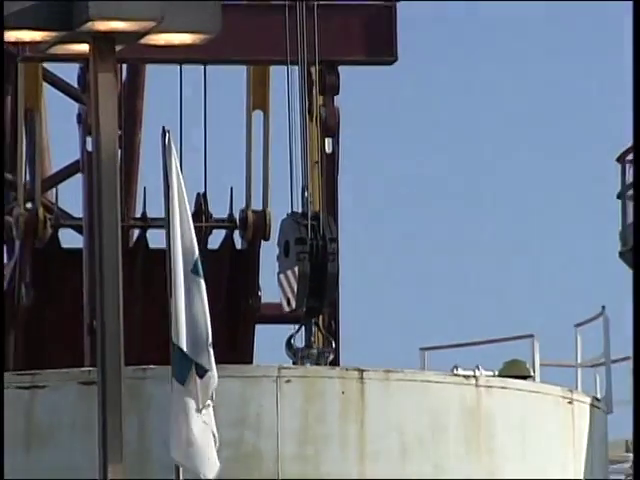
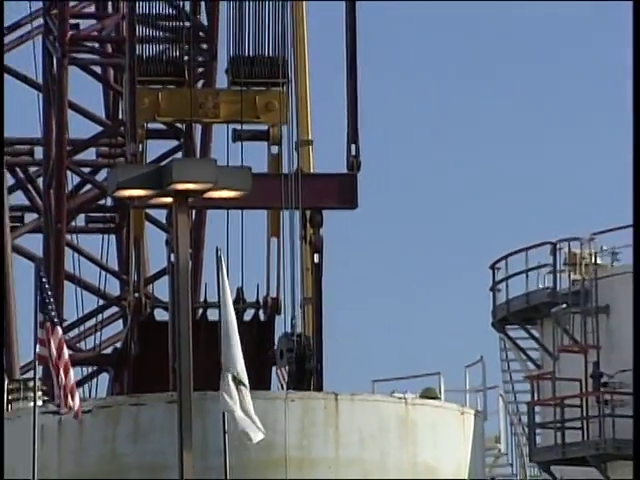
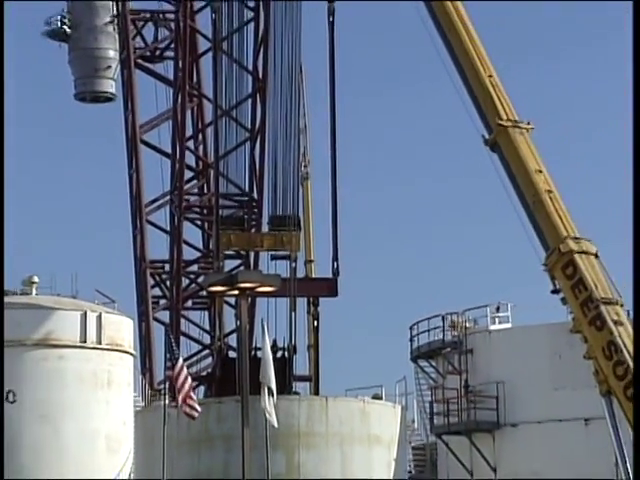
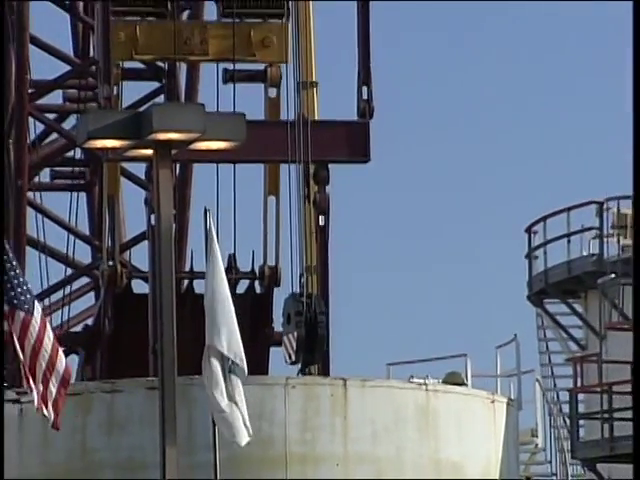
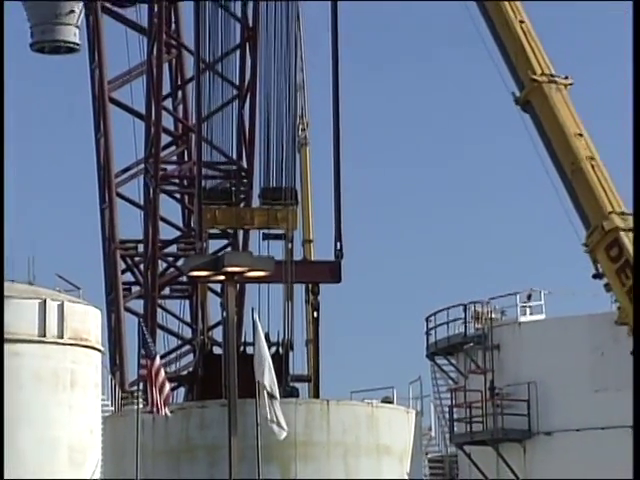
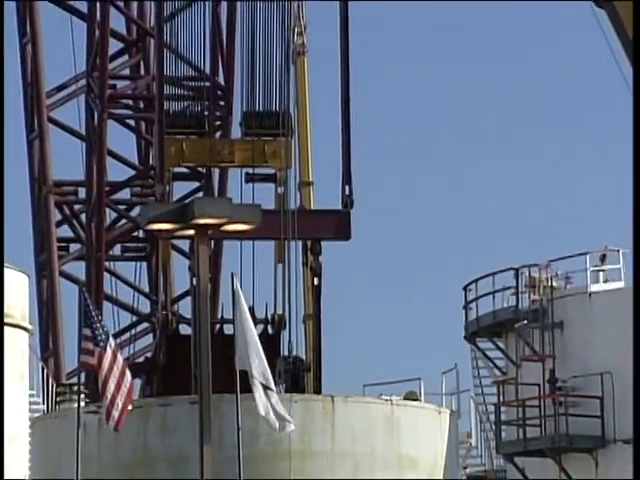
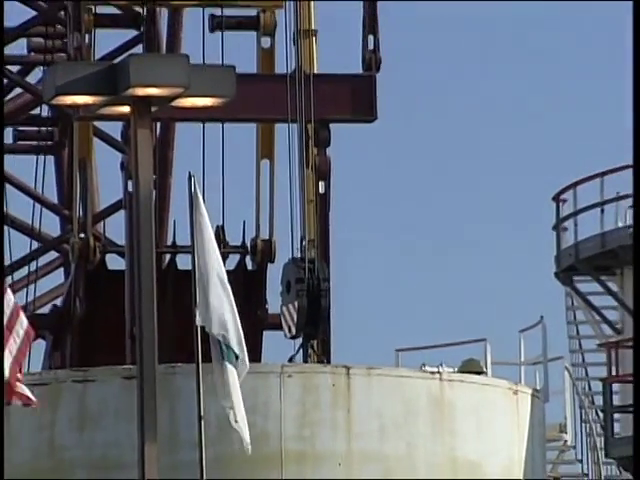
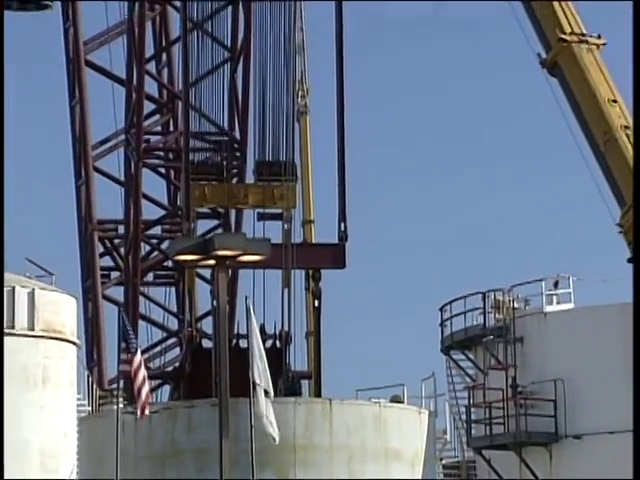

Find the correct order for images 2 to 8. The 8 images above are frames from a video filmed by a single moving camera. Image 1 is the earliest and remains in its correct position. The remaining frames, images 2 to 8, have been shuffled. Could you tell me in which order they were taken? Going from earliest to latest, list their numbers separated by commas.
7, 4, 2, 6, 8, 5, 3
